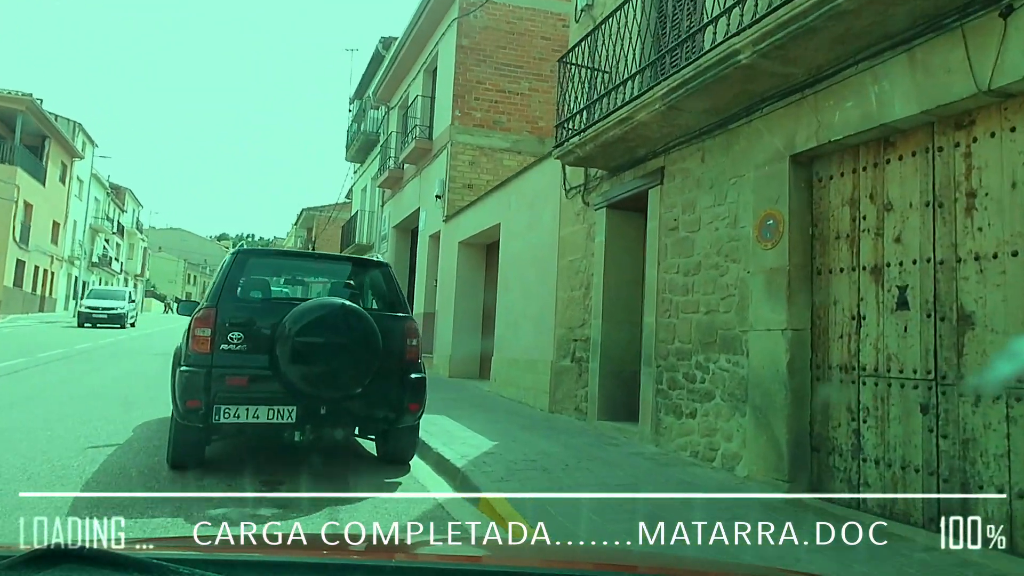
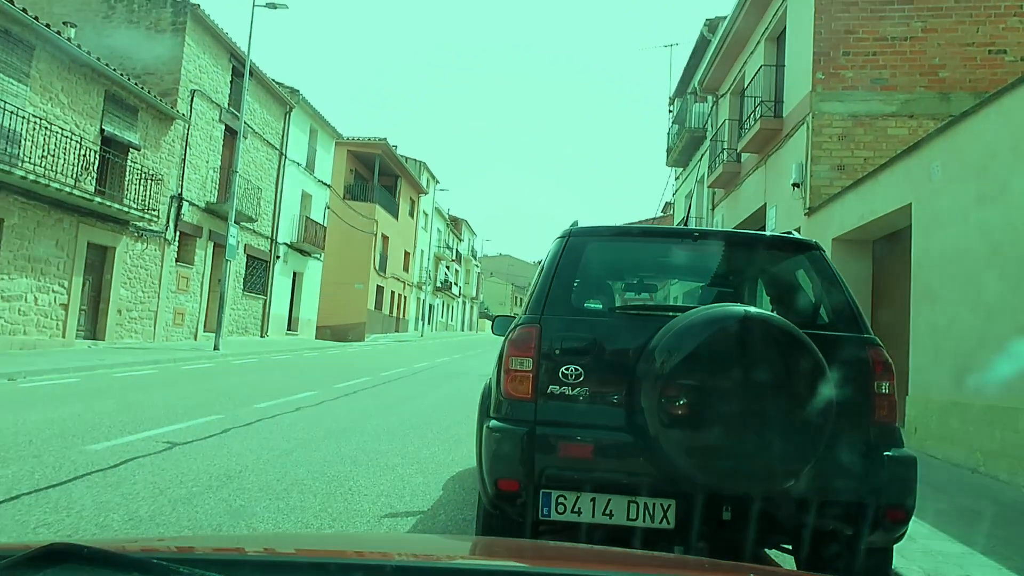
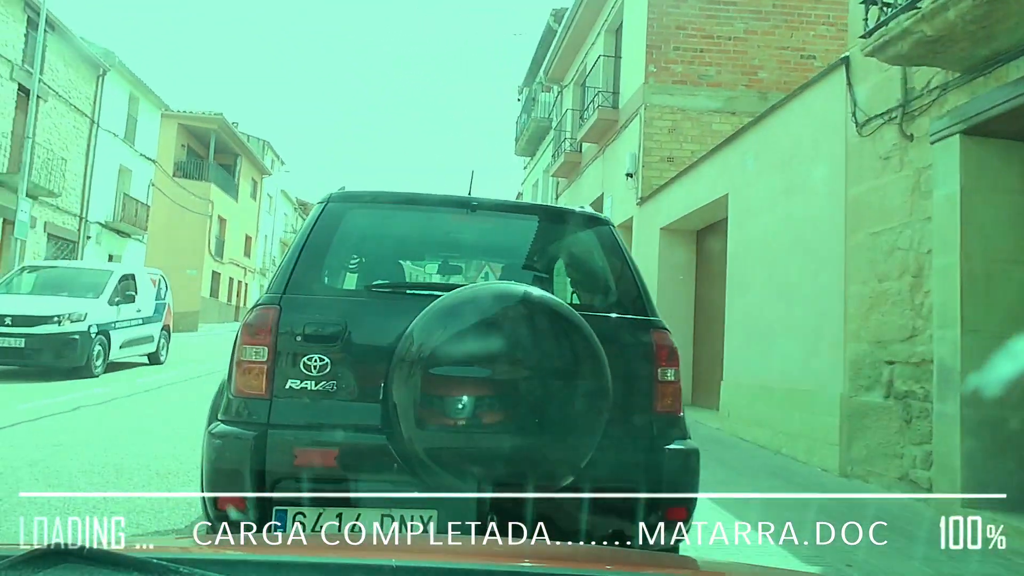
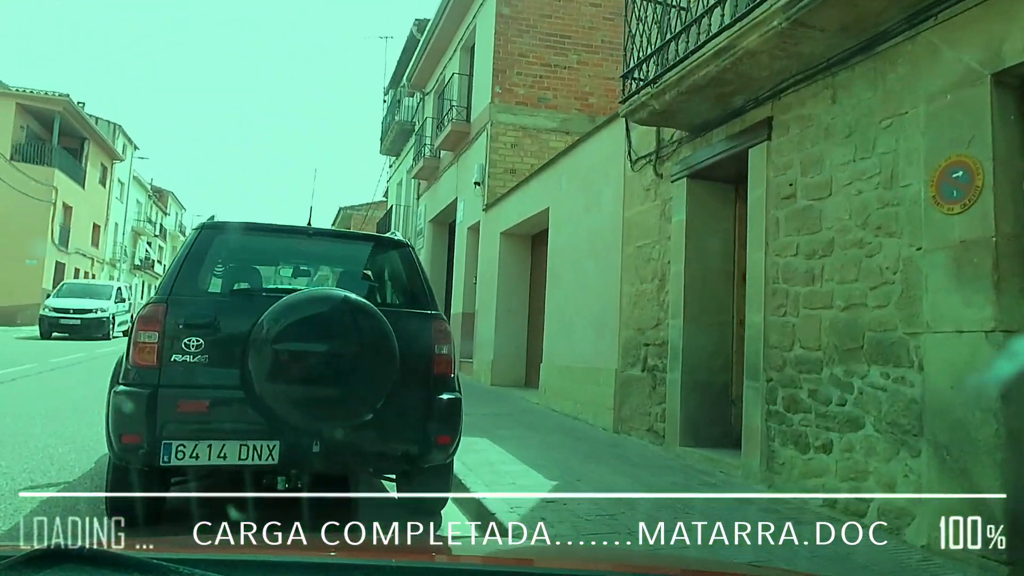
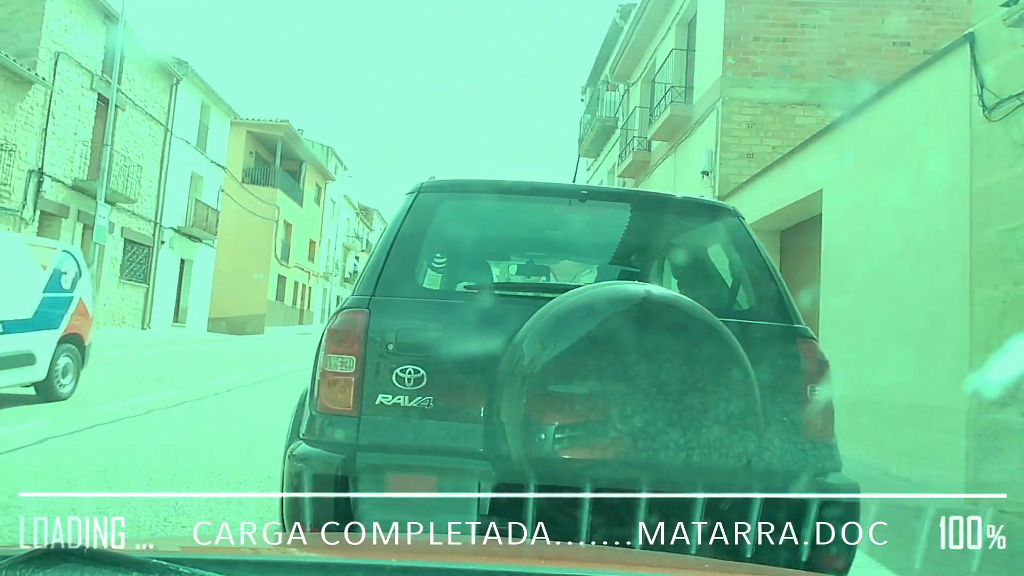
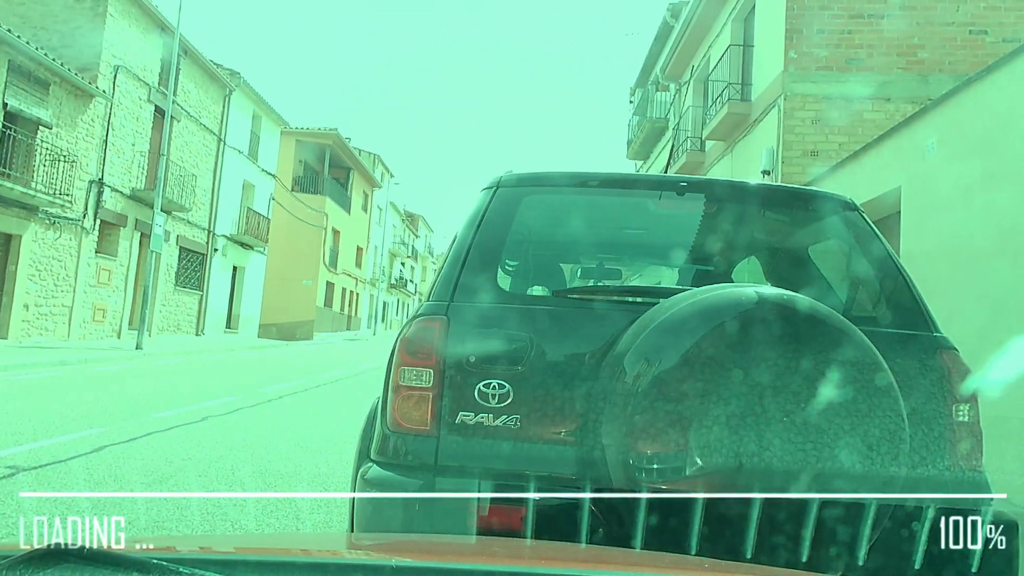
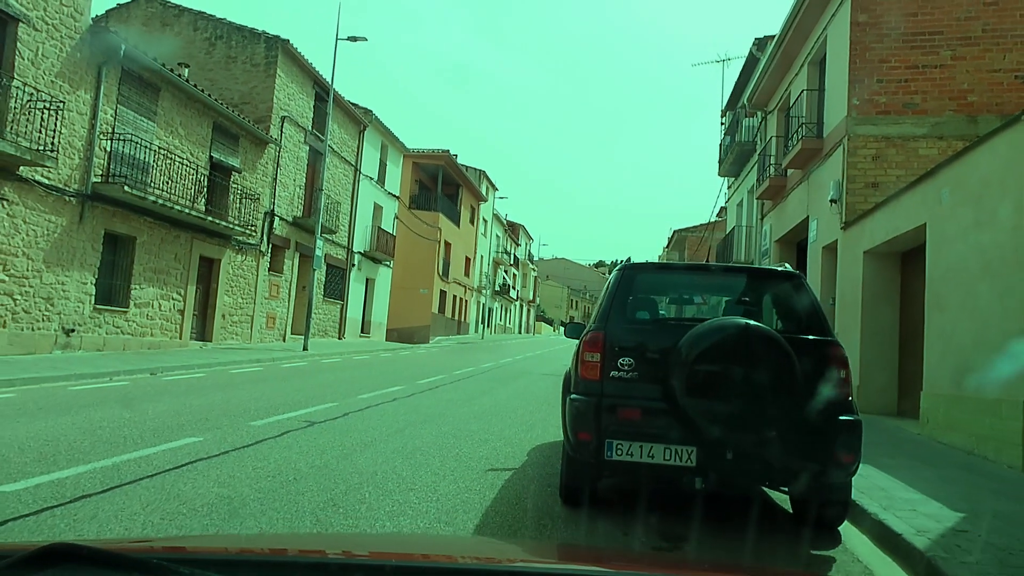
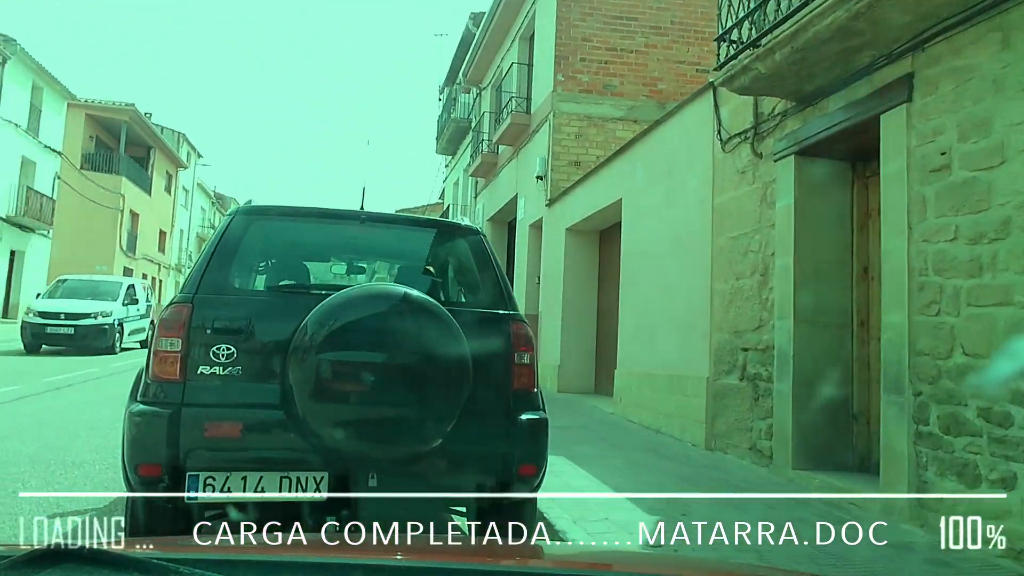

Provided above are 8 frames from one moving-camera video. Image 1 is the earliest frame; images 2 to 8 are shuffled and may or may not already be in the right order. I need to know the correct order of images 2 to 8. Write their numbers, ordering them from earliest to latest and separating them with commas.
4, 8, 3, 5, 6, 2, 7
